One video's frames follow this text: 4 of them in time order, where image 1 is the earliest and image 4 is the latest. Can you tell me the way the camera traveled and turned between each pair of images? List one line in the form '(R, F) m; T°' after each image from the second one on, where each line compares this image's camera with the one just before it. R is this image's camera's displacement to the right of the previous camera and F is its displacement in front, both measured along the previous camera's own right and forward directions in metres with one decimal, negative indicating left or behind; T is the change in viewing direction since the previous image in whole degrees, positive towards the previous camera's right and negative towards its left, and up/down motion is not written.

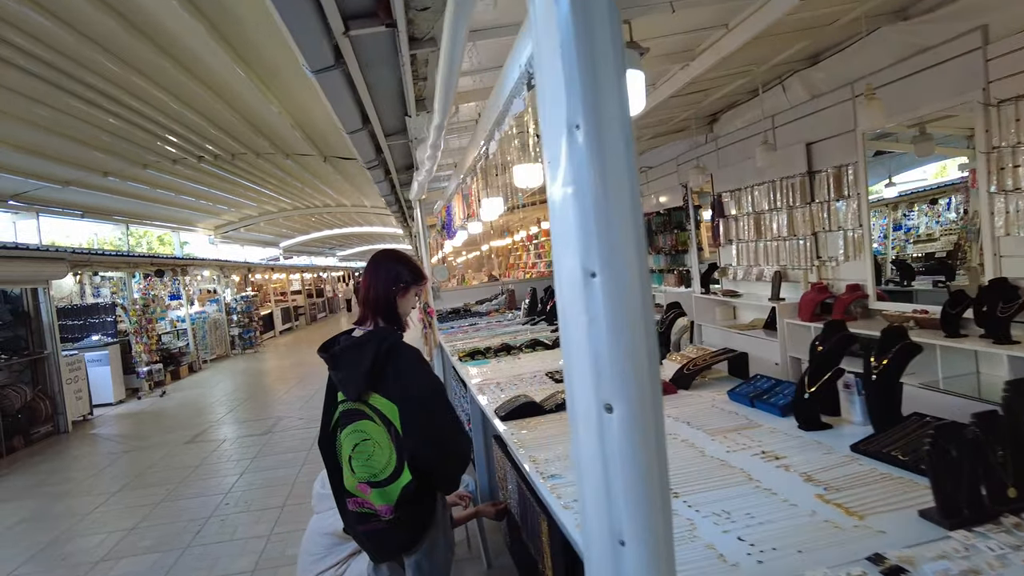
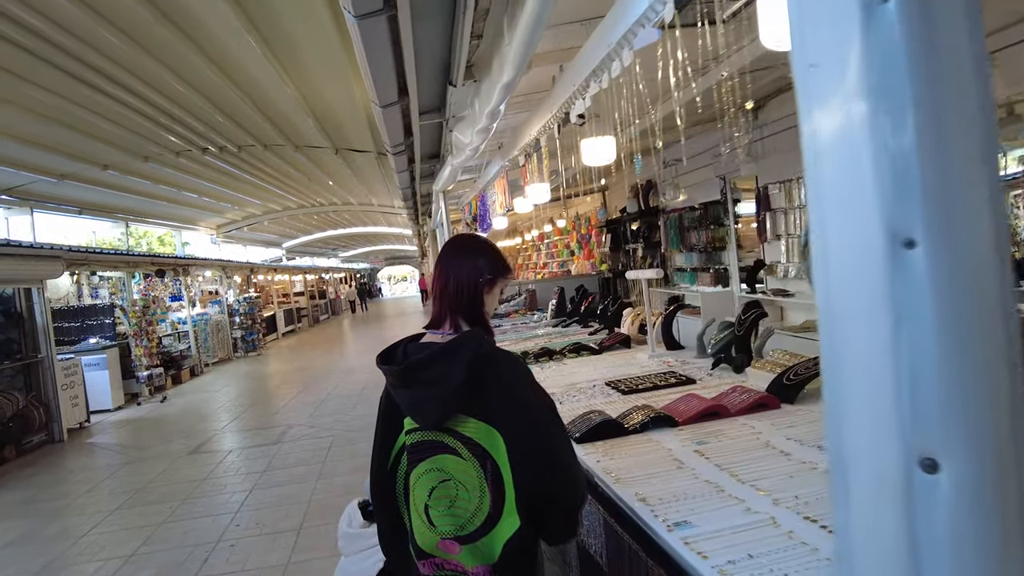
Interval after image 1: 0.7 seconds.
(-0.2, +0.4) m; 0°
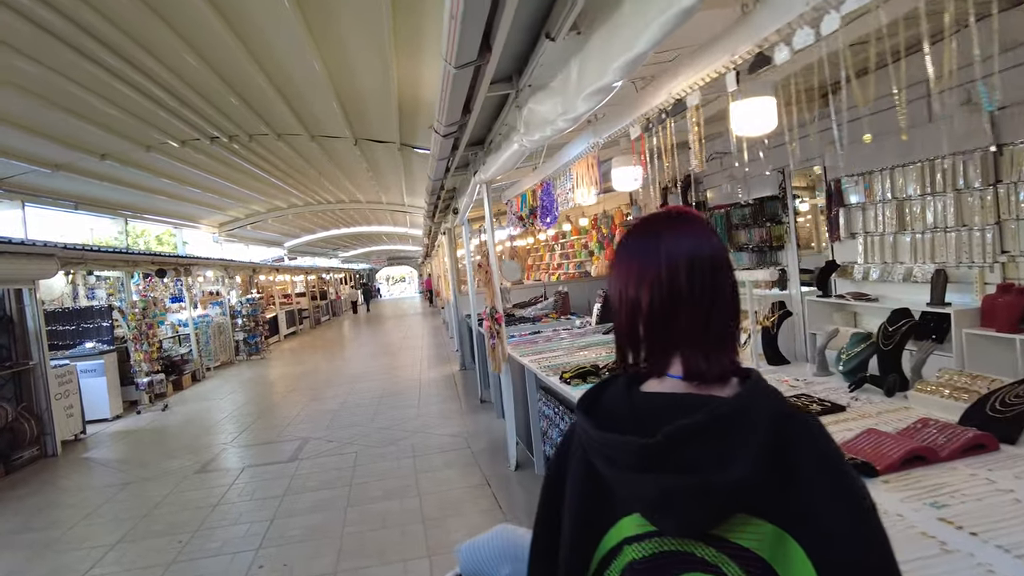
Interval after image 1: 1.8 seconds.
(-0.4, +0.5) m; 0°
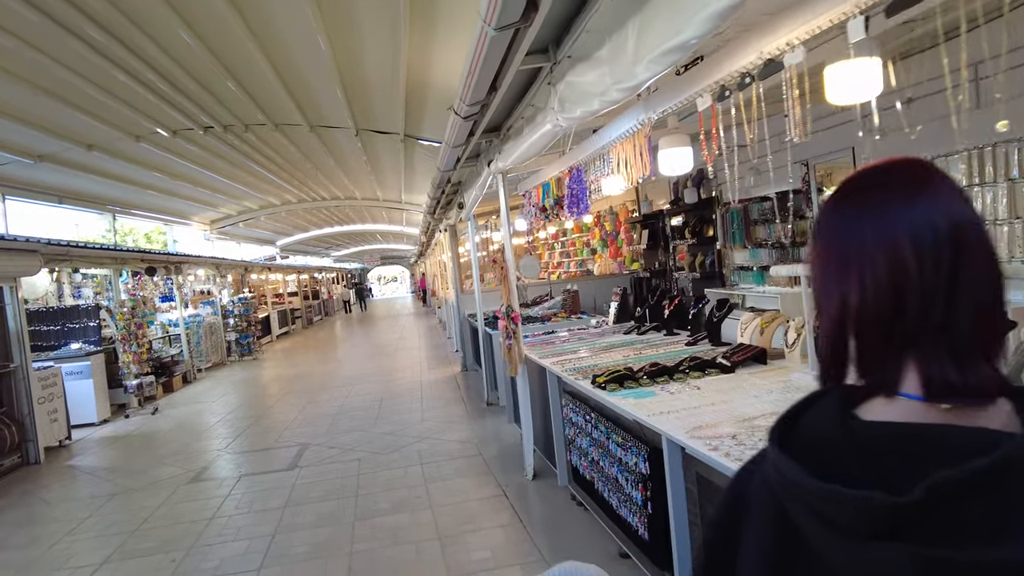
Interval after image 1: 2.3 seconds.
(-0.2, +0.3) m; +1°
